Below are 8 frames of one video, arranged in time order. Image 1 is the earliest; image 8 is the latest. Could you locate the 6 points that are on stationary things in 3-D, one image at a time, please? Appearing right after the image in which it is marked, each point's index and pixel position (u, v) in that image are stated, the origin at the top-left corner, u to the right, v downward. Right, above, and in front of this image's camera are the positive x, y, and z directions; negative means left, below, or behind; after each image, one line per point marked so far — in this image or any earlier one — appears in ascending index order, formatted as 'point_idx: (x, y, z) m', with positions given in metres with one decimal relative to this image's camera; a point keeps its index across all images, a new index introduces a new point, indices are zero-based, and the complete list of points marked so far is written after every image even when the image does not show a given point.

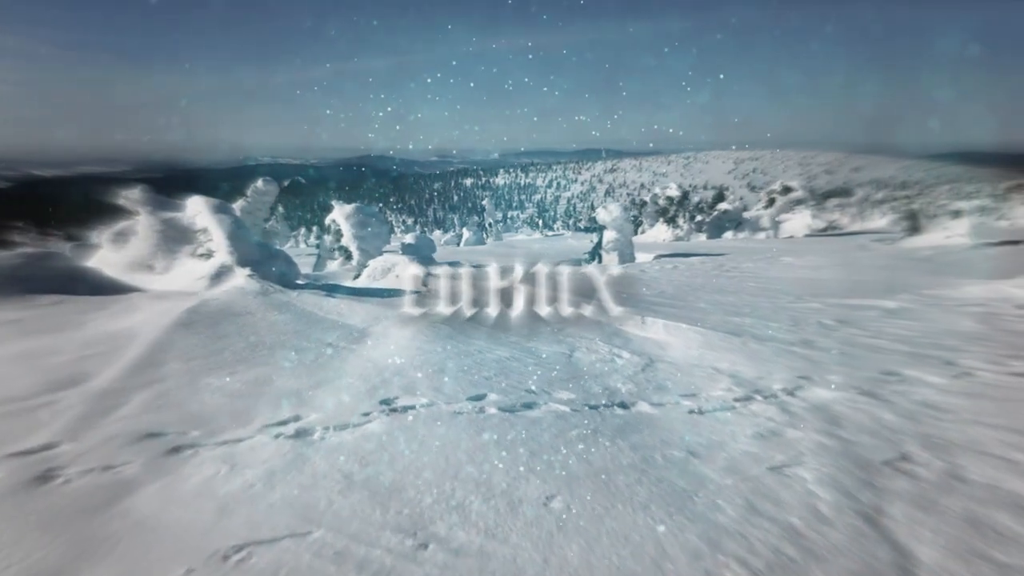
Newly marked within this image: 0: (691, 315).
0: (+1.8, -0.3, +8.9) m
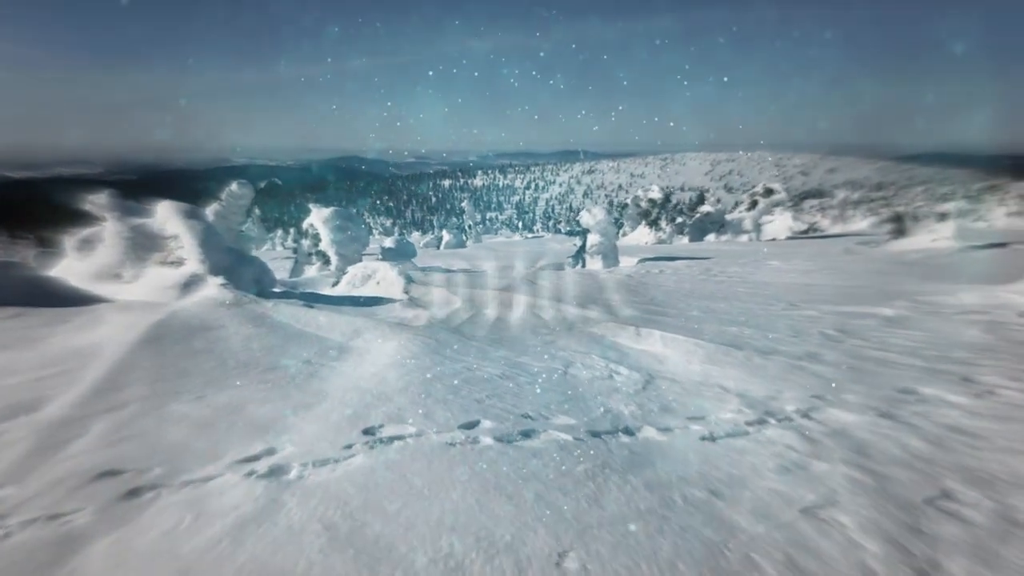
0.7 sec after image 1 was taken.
0: (+1.7, -0.4, +8.5) m
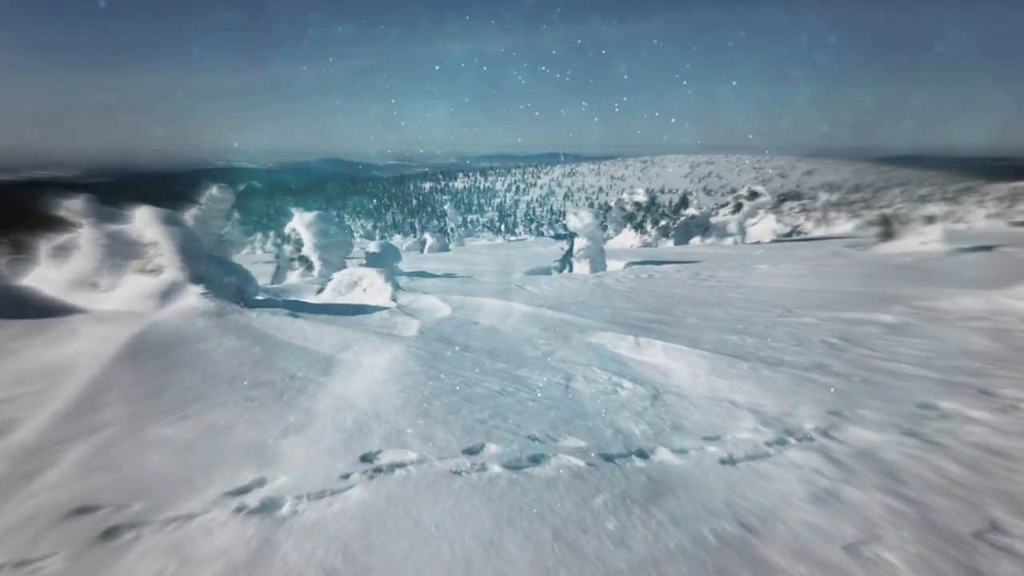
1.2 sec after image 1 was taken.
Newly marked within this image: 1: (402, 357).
0: (+1.7, -0.4, +8.3) m
1: (-0.8, -0.5, +6.7) m
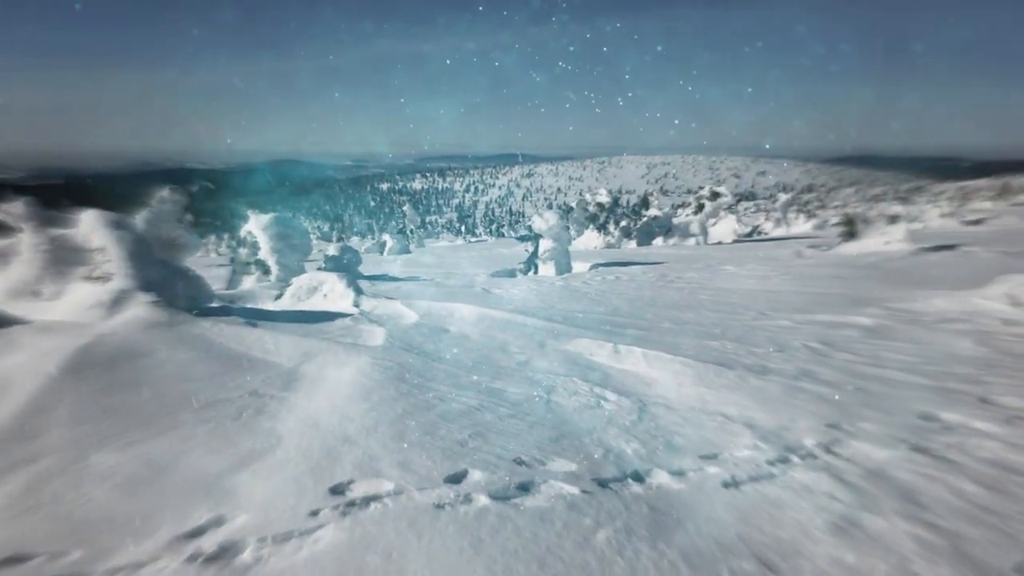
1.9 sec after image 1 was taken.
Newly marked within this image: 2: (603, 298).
0: (+1.4, -0.5, +8.0) m
1: (-1.0, -0.6, +6.3) m
2: (+1.3, -0.2, +12.8) m
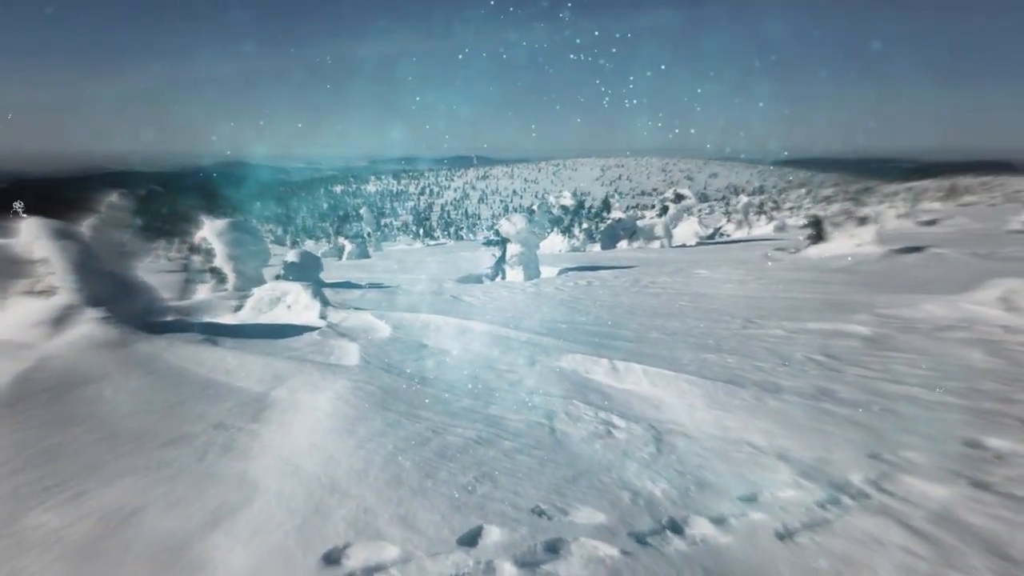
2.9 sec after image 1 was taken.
0: (+1.3, -0.6, +7.5) m
1: (-1.1, -0.7, +5.7) m
2: (+1.0, -0.3, +12.3) m
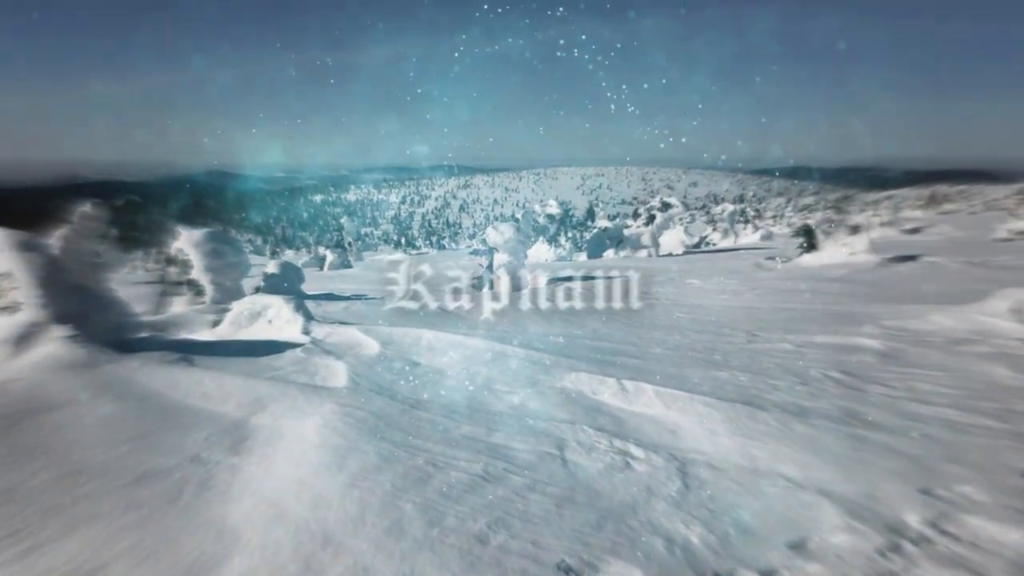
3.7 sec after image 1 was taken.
0: (+1.3, -0.7, +7.1) m
1: (-1.0, -0.8, +5.2) m
2: (+0.8, -0.4, +11.8) m
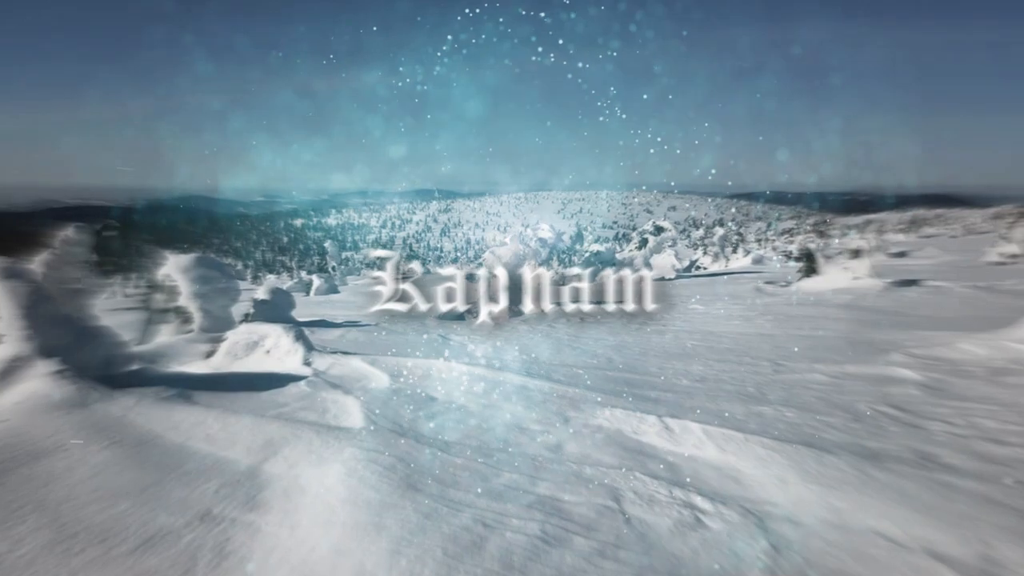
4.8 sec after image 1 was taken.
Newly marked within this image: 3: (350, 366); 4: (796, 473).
0: (+1.5, -0.9, +6.6) m
1: (-0.8, -1.0, +4.6) m
2: (+0.9, -0.8, +11.3) m
3: (-1.7, -0.8, +9.1) m
4: (+1.5, -1.0, +4.7) m
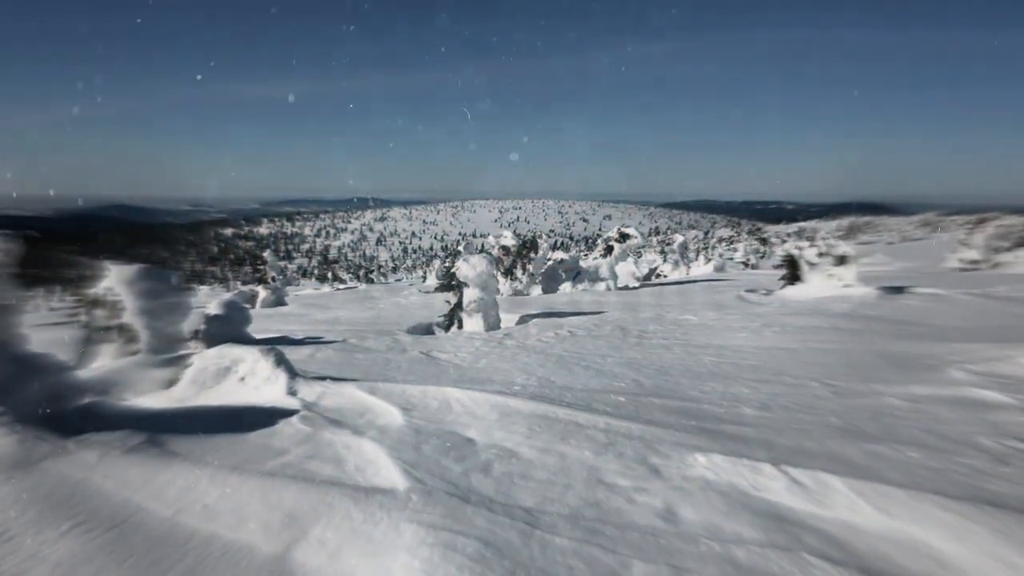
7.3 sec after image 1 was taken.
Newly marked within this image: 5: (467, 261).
0: (+1.8, -1.0, +5.4) m
1: (-0.3, -1.1, +3.3) m
2: (+1.0, -0.9, +10.1) m
3: (-1.5, -0.9, +7.7) m
4: (+2.0, -1.0, +3.6) m
5: (-0.9, +0.5, +17.3) m
